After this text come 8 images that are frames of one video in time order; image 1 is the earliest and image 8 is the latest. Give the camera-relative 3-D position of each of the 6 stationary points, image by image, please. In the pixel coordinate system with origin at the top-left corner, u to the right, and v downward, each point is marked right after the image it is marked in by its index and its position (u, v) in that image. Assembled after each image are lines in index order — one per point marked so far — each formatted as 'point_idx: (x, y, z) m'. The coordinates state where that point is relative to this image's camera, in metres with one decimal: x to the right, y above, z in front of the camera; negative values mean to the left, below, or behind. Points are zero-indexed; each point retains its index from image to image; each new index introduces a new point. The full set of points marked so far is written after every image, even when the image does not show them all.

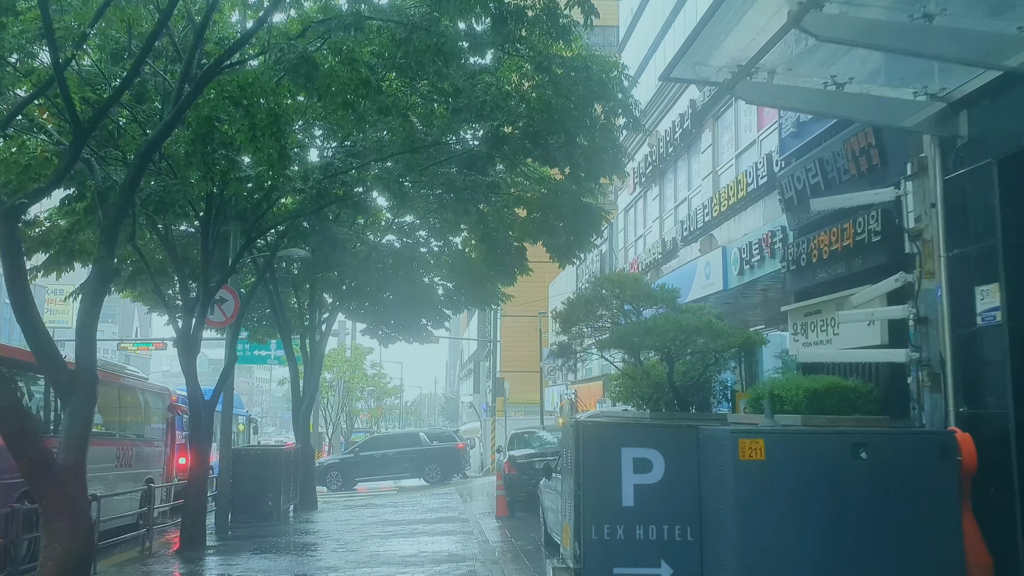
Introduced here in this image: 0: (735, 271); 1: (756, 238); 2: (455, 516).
0: (+3.6, +0.3, +14.2) m
1: (+3.7, +0.8, +13.4) m
2: (-1.0, -3.9, +15.2) m
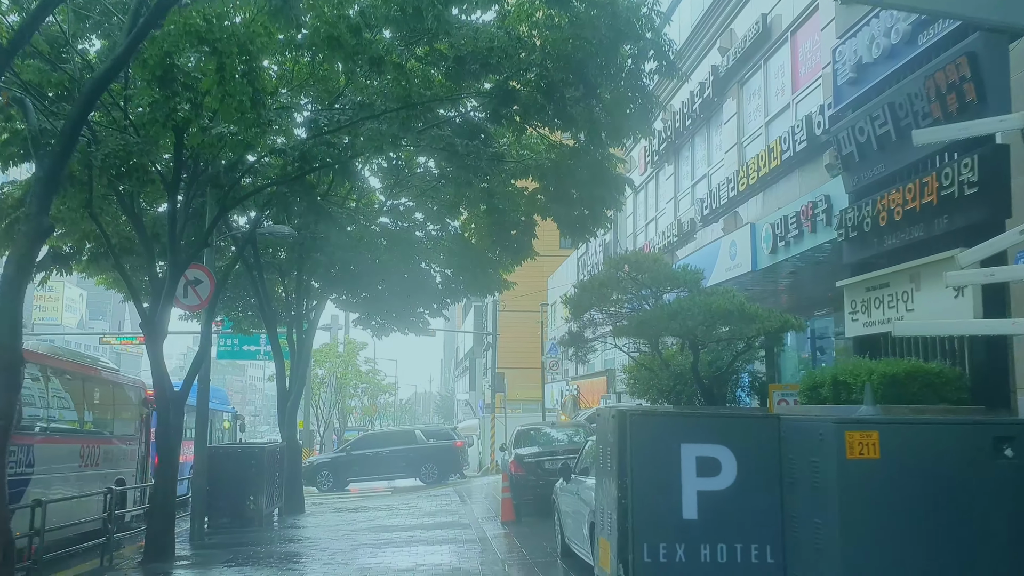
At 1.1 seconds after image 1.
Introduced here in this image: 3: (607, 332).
0: (+3.7, +0.6, +12.8) m
1: (+3.8, +1.1, +12.0) m
2: (-0.9, -3.7, +13.8) m
3: (+1.5, -0.7, +14.4) m
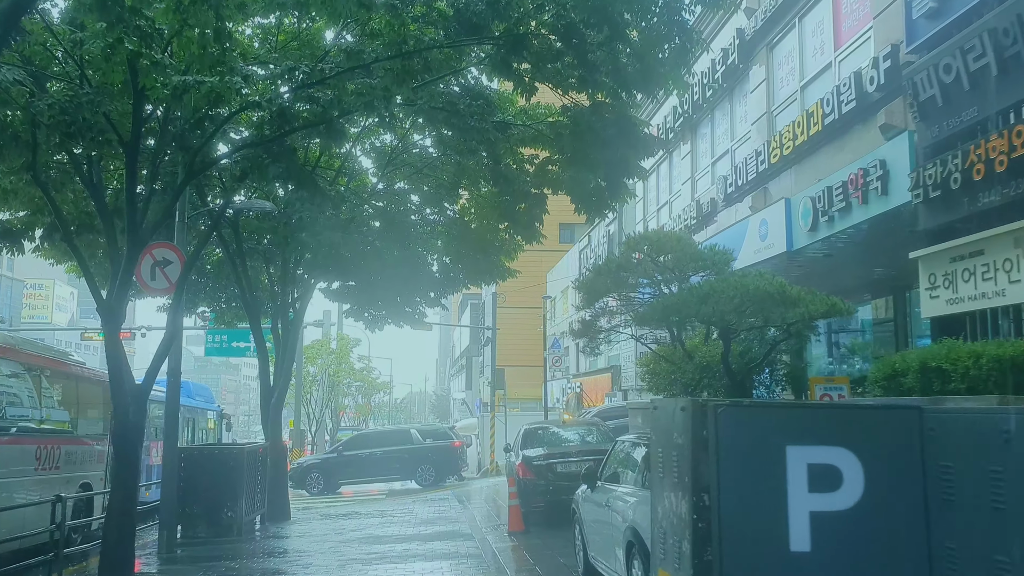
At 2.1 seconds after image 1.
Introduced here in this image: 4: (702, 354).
0: (+3.8, +0.8, +11.5) m
1: (+4.0, +1.3, +10.7) m
2: (-0.8, -3.4, +12.4) m
3: (+1.6, -0.5, +13.0) m
4: (+2.8, -0.9, +12.5) m
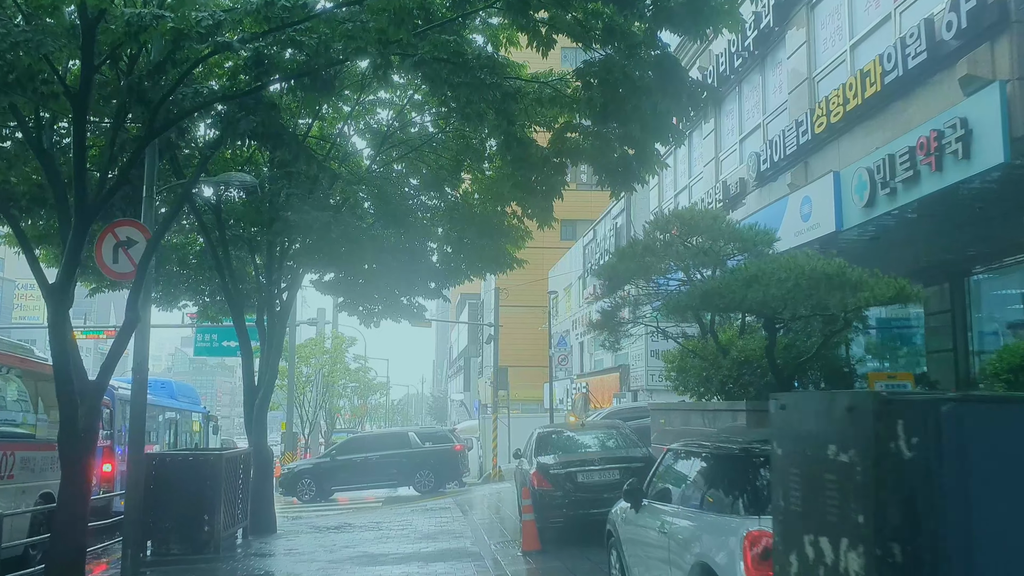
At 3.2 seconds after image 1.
0: (+4.0, +1.0, +10.1) m
1: (+4.1, +1.5, +9.3) m
2: (-0.6, -3.2, +11.0) m
3: (+1.8, -0.3, +11.6) m
4: (+2.9, -0.8, +11.1) m
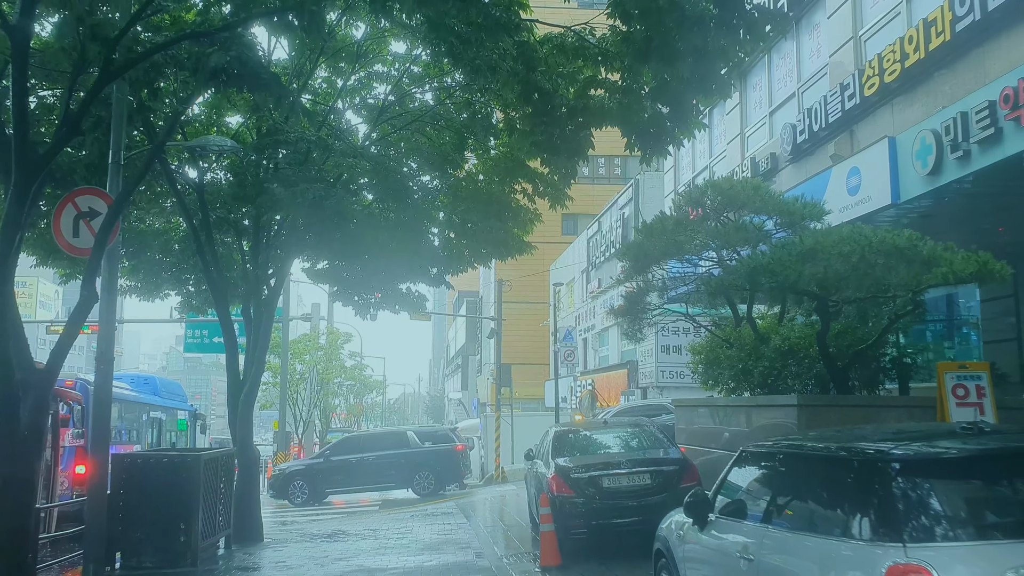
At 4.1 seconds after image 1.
0: (+4.1, +1.2, +8.9) m
1: (+4.3, +1.7, +8.1) m
2: (-0.5, -3.0, +9.7) m
3: (+1.9, -0.1, +10.4) m
4: (+3.1, -0.5, +9.9) m
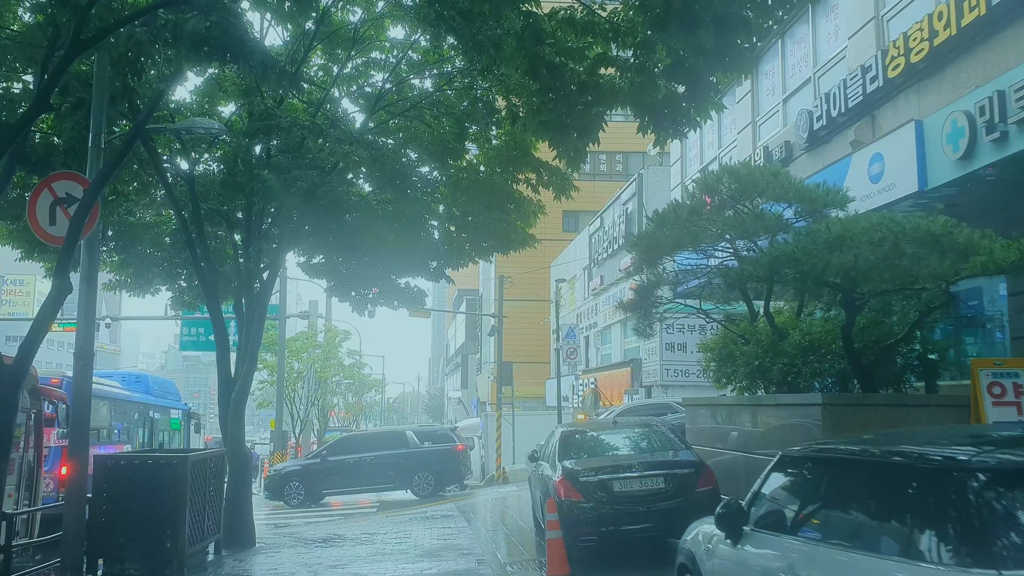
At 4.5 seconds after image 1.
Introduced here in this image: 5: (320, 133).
0: (+4.2, +1.3, +8.3) m
1: (+4.3, +1.8, +7.5) m
2: (-0.4, -2.9, +9.2) m
3: (+2.0, 0.0, +9.8) m
4: (+3.1, -0.5, +9.3) m
5: (-2.7, +2.2, +12.3) m
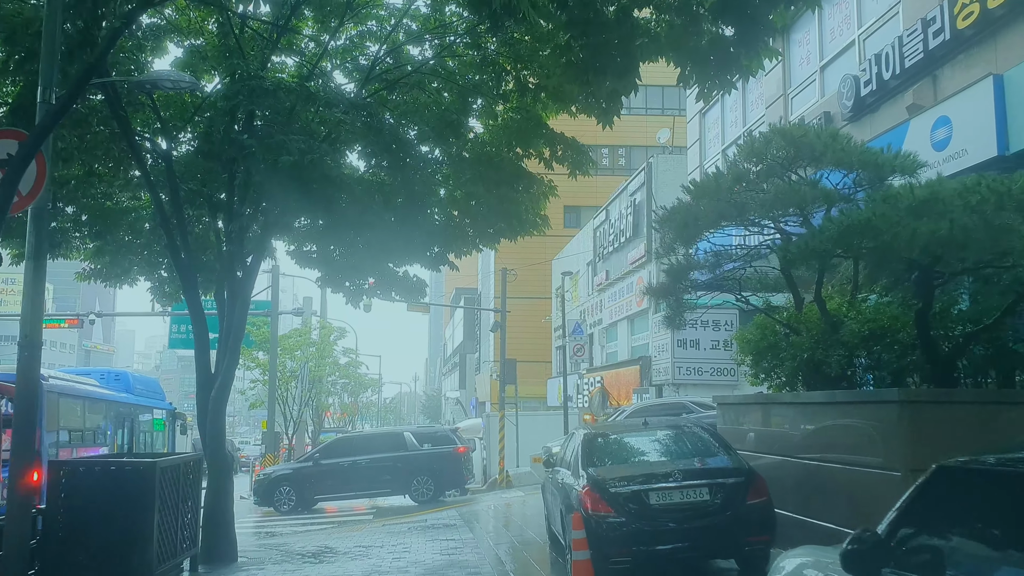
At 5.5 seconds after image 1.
0: (+4.3, +1.4, +7.2) m
1: (+4.5, +1.9, +6.4) m
2: (-0.3, -2.8, +8.0) m
3: (+2.1, +0.2, +8.6) m
4: (+3.3, -0.3, +8.1) m
5: (-2.5, +2.3, +11.1) m
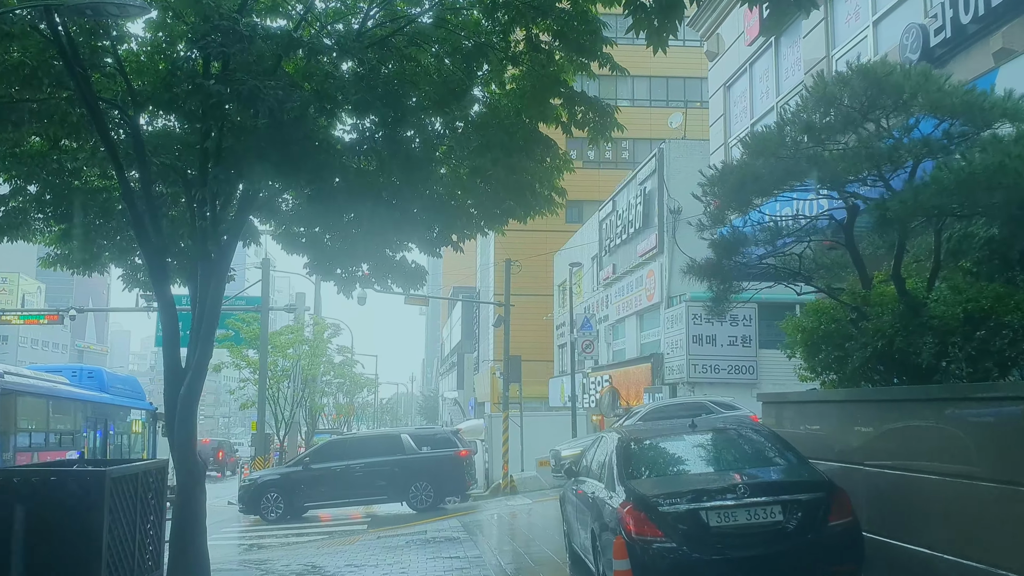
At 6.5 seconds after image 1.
0: (+4.5, +1.6, +5.8) m
1: (+4.6, +2.1, +5.0) m
2: (-0.1, -2.6, +6.6) m
3: (+2.3, +0.4, +7.3) m
4: (+3.4, -0.1, +6.8) m
5: (-2.4, +2.5, +9.7) m
